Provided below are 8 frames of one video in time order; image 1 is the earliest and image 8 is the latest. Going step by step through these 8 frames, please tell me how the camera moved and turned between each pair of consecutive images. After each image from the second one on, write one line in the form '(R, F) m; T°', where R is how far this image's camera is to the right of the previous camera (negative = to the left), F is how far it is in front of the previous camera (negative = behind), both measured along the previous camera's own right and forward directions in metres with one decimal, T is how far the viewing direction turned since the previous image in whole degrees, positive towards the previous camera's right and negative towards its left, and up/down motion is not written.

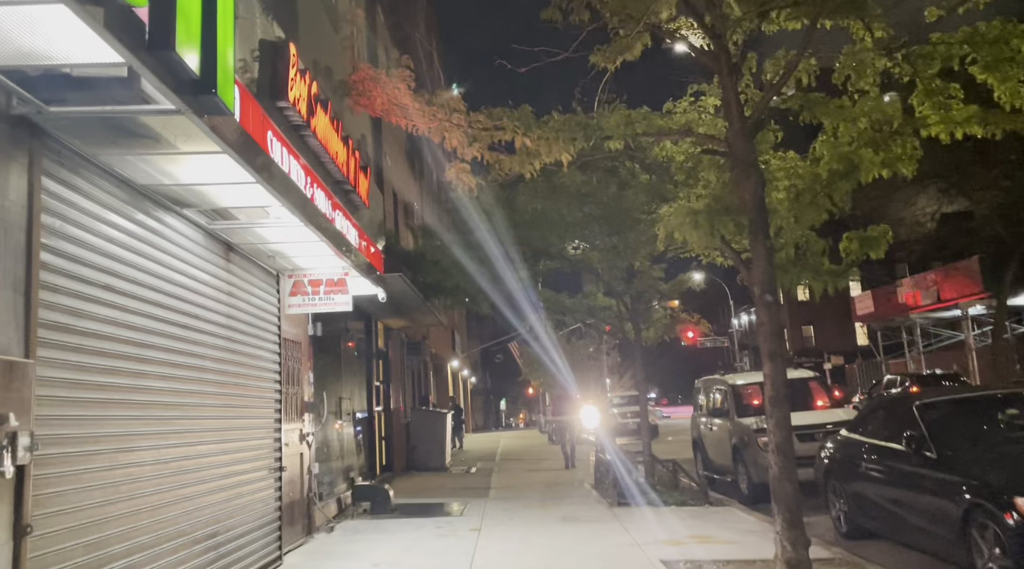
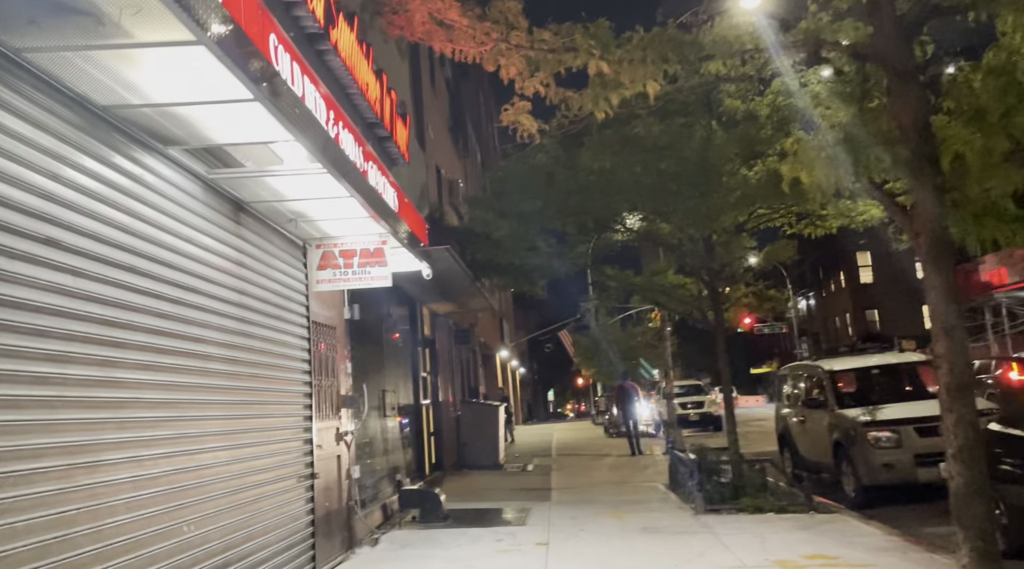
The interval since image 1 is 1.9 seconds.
(-0.2, +1.6) m; -3°
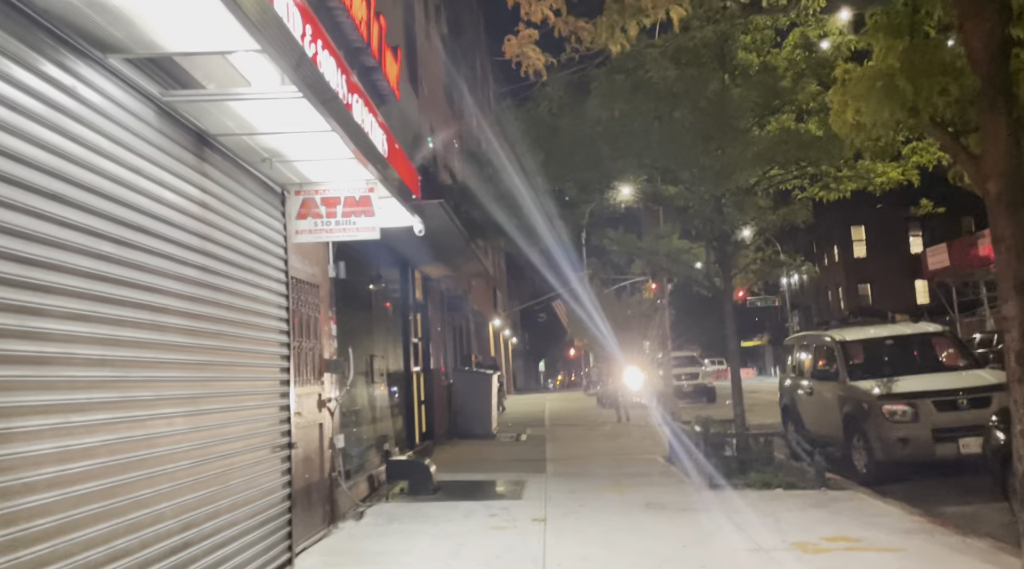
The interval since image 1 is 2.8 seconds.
(-0.1, +0.7) m; +1°
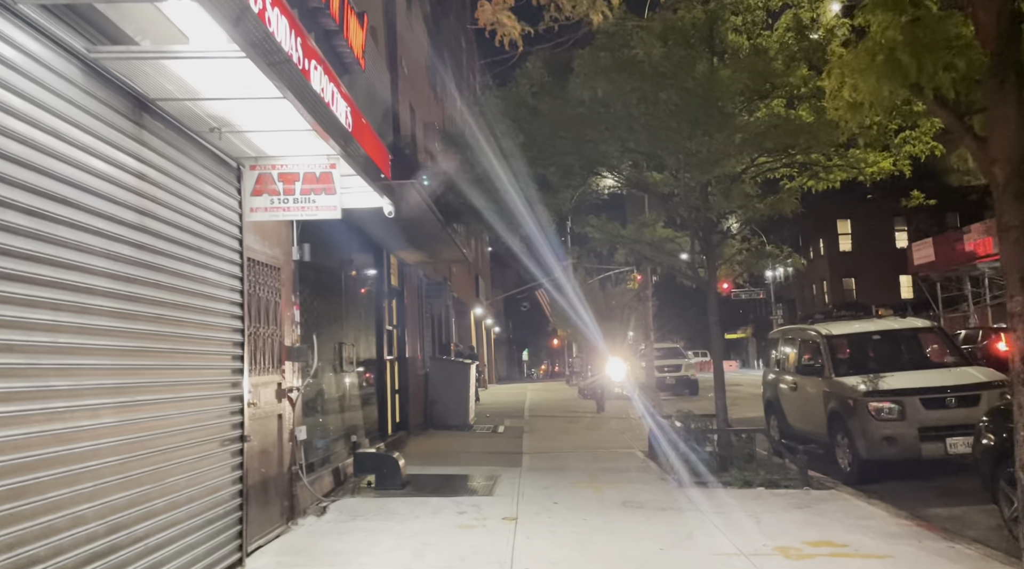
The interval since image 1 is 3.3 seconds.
(+0.1, +0.4) m; +1°
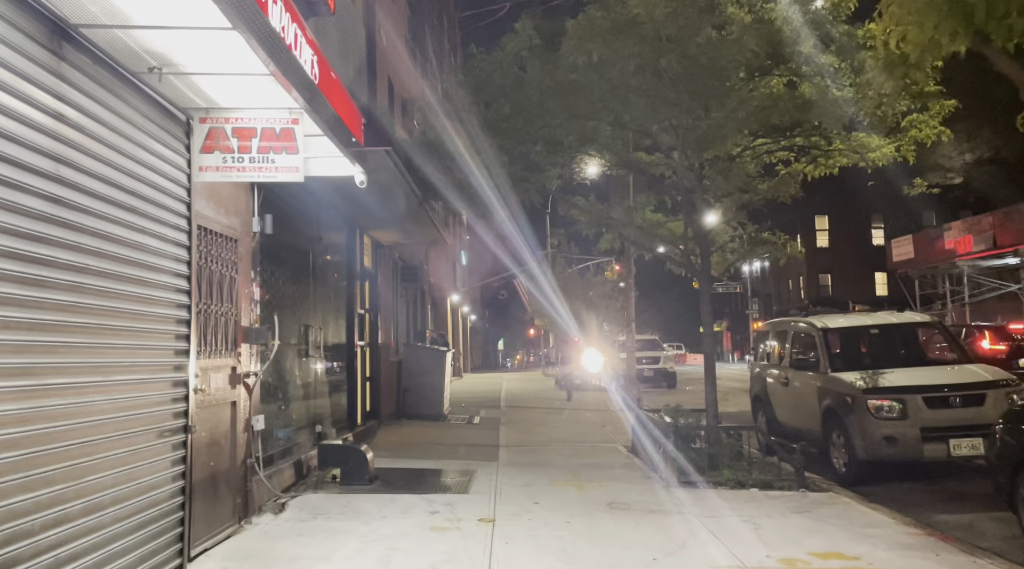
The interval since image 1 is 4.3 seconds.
(-0.1, +0.7) m; +2°
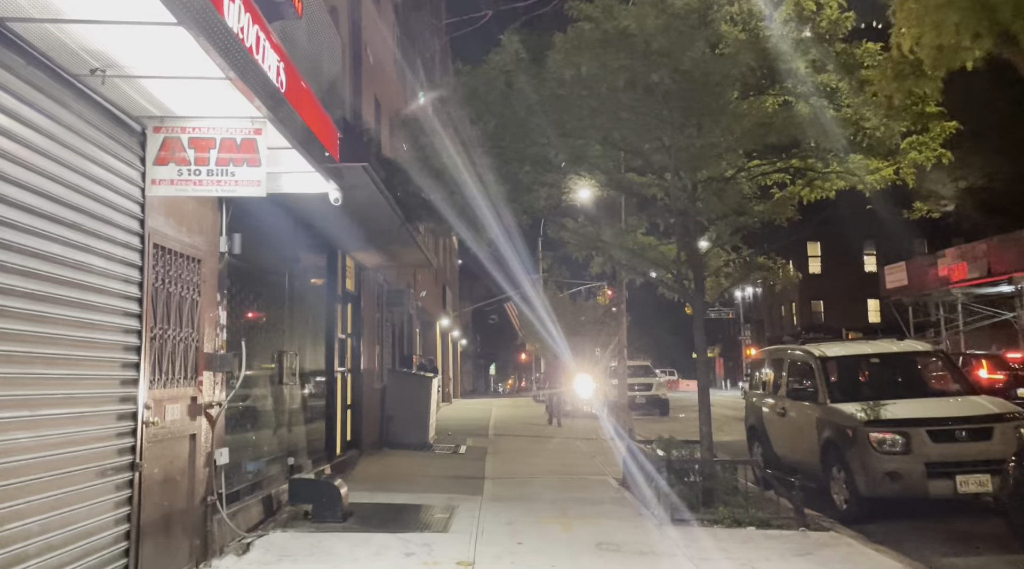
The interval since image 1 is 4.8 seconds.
(+0.1, +0.4) m; 0°
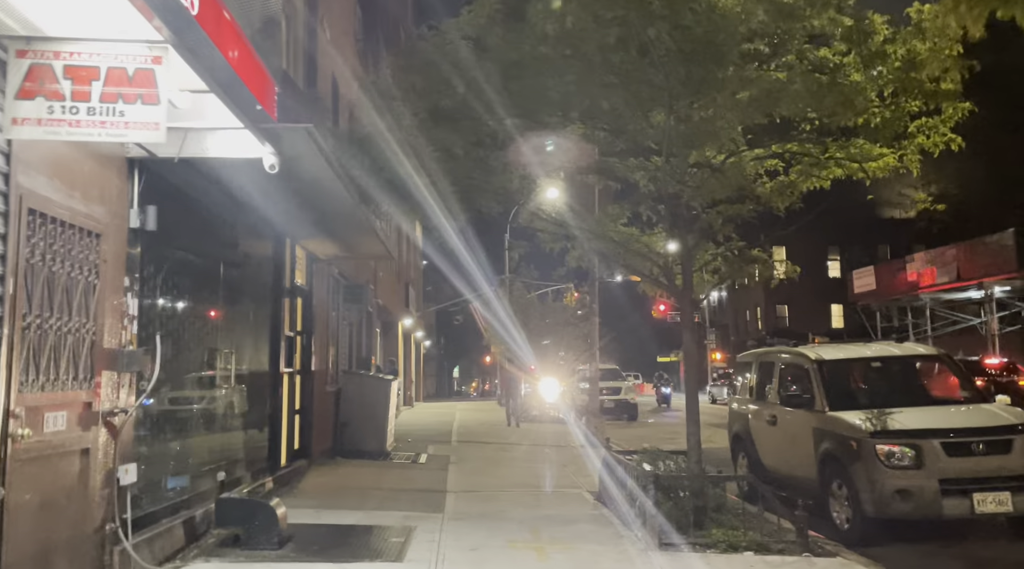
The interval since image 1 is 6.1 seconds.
(0.0, +1.1) m; +2°
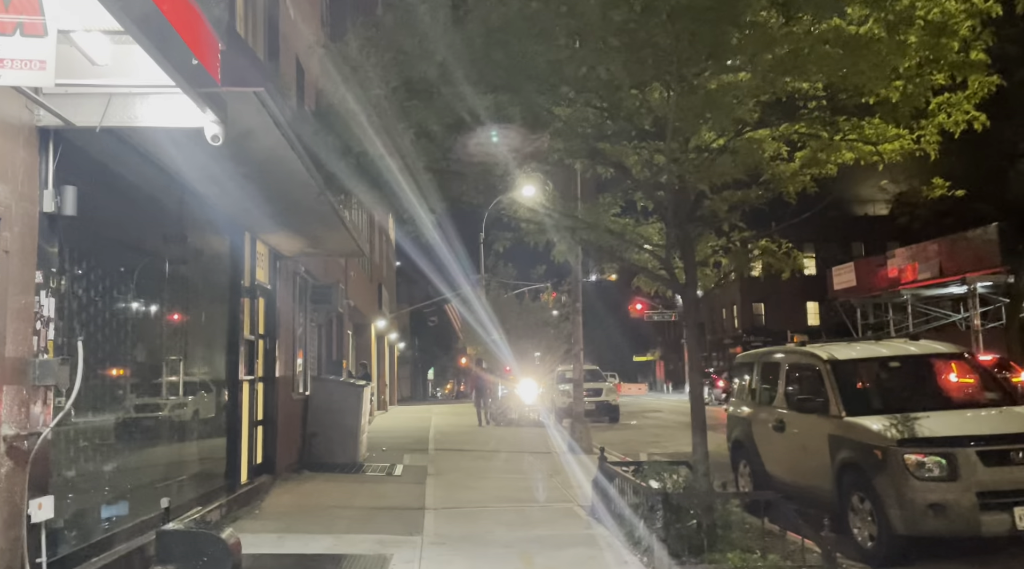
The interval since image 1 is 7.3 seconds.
(-0.1, +0.9) m; +2°
